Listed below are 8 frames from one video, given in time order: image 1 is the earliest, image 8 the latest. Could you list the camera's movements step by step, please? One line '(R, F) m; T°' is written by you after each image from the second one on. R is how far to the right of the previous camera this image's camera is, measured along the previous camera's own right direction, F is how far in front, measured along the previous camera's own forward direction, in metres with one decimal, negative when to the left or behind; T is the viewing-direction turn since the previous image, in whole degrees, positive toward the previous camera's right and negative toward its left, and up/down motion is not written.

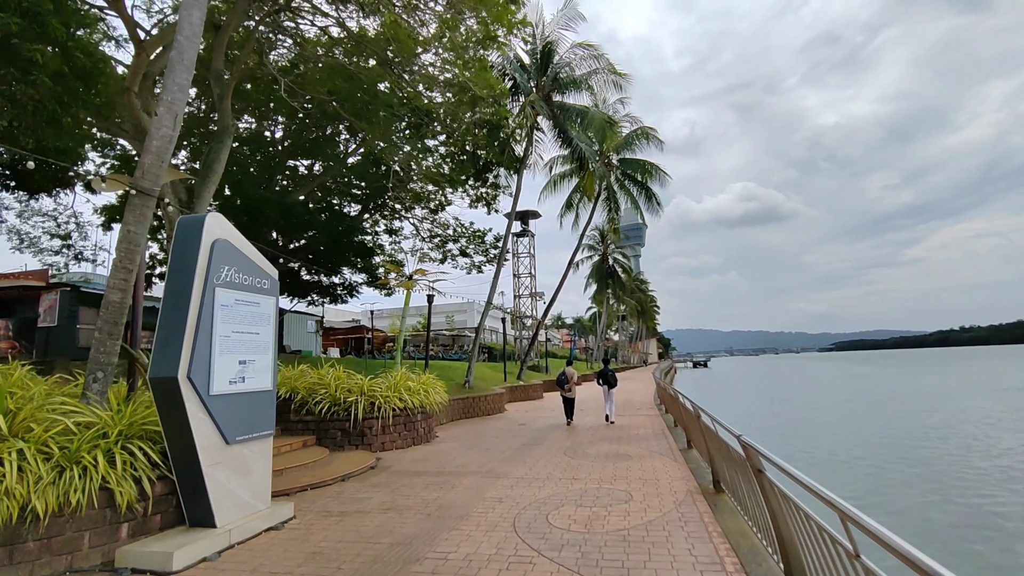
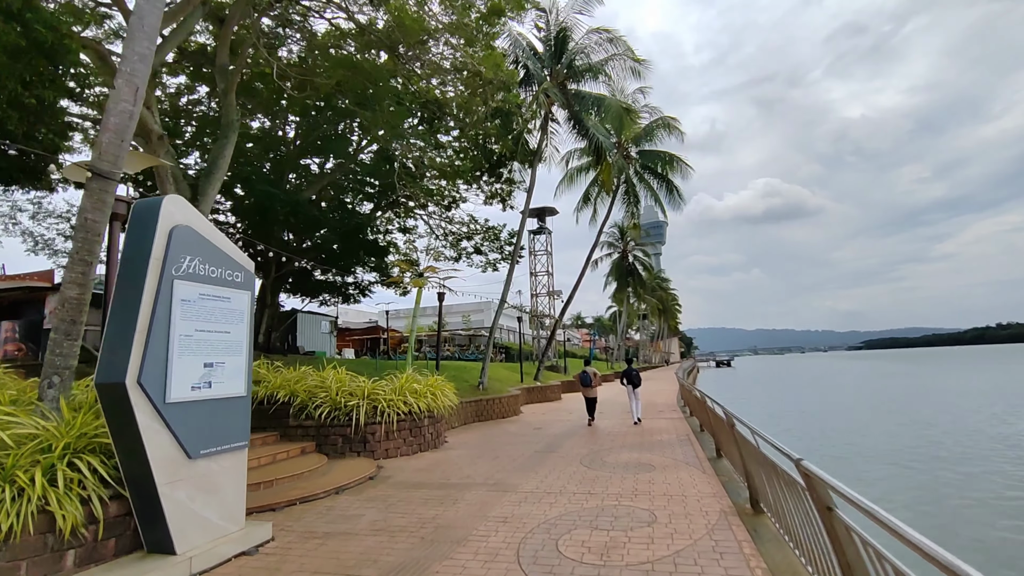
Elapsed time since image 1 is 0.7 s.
(+0.1, +0.6) m; -2°
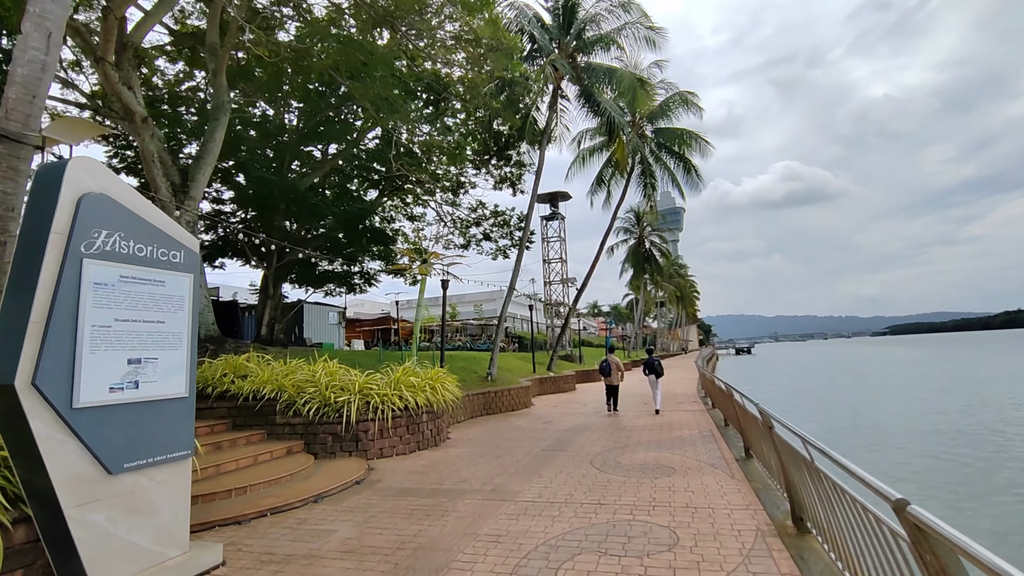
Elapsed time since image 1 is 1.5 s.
(+0.2, +0.7) m; -2°
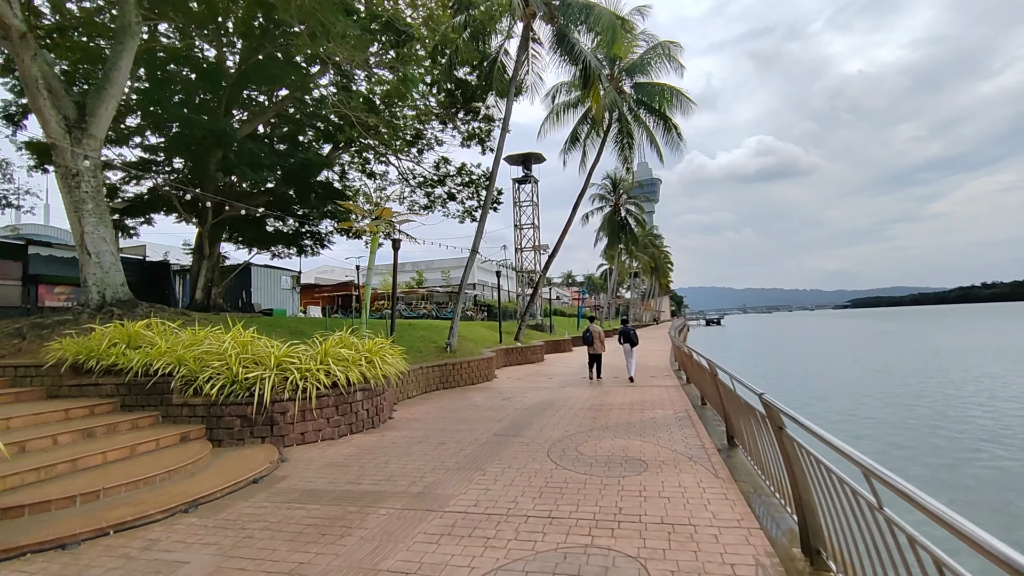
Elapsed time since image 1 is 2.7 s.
(+0.3, +1.2) m; +3°
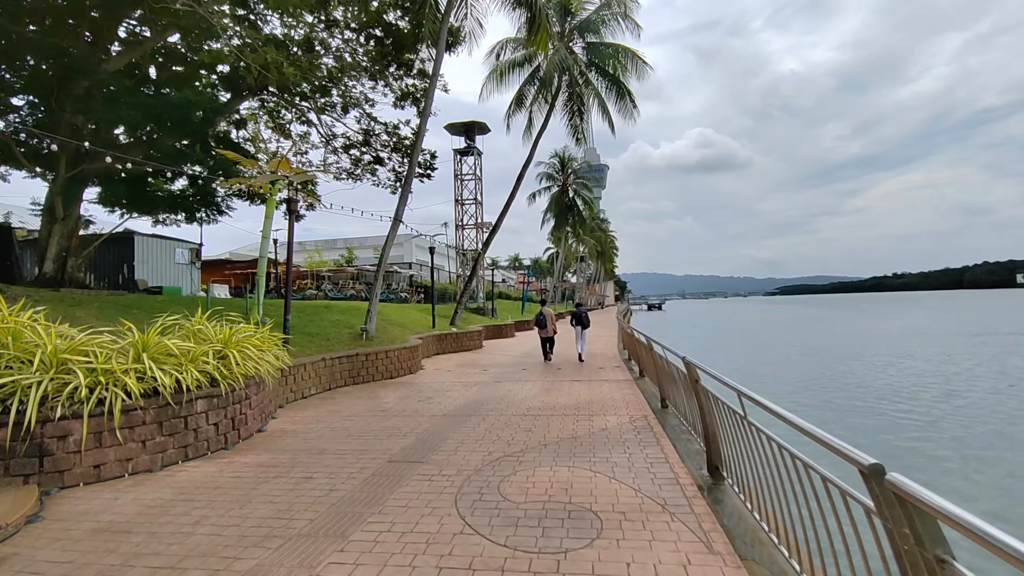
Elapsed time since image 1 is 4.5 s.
(+0.4, +1.7) m; +6°
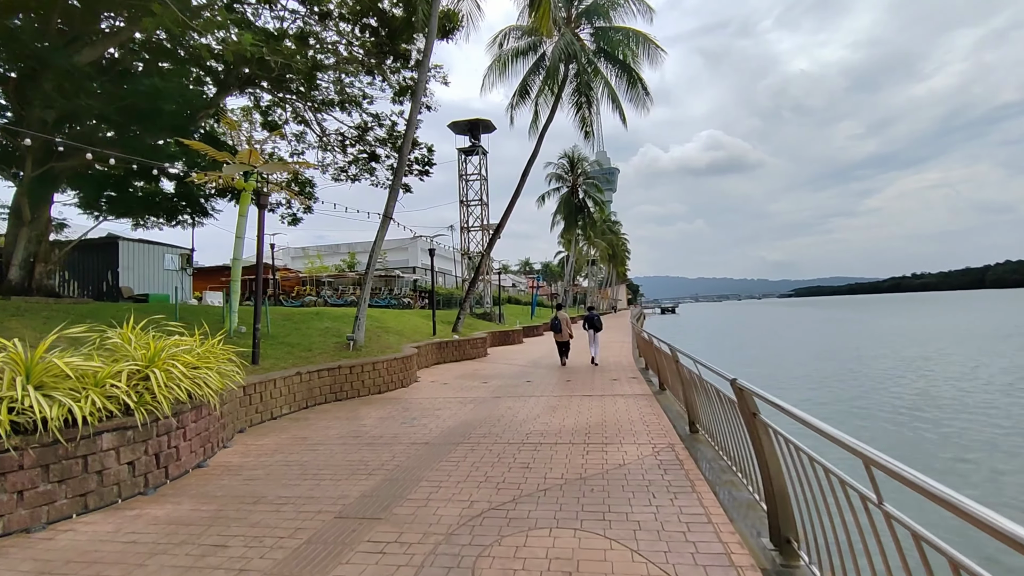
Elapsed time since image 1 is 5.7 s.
(+0.2, +1.1) m; -1°
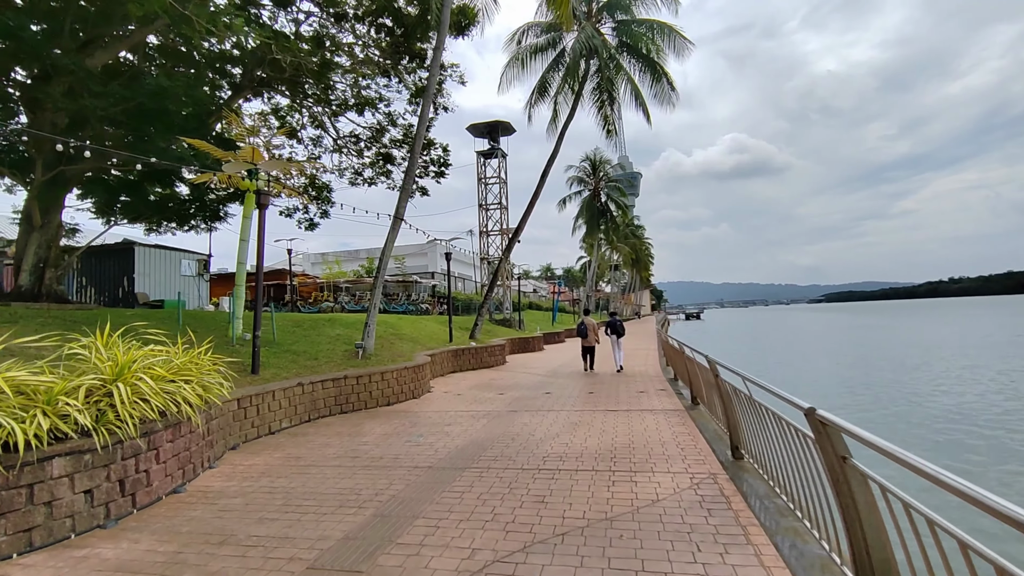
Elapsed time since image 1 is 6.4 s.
(+0.1, +0.6) m; -3°
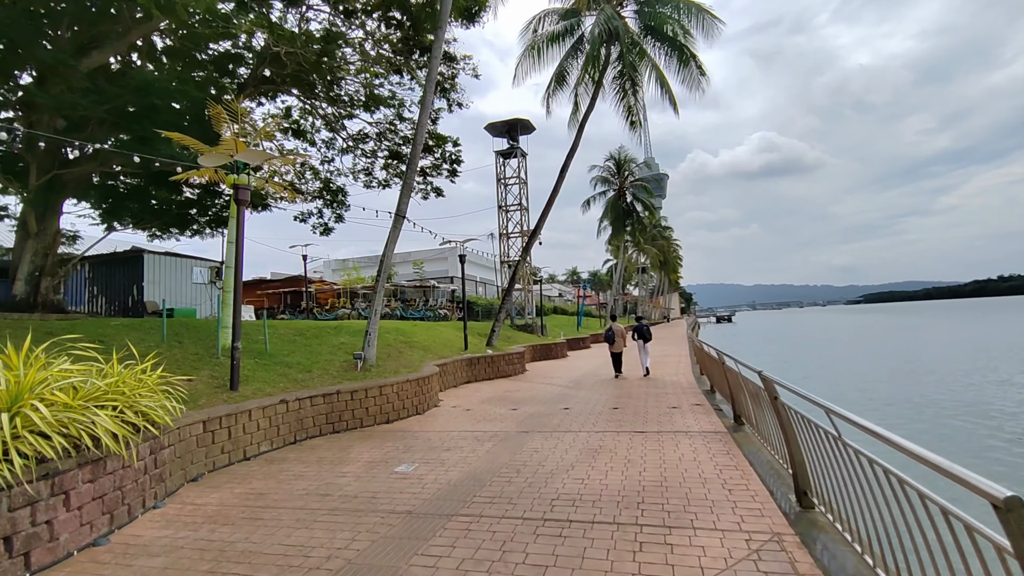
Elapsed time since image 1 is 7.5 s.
(+0.2, +0.9) m; -3°
